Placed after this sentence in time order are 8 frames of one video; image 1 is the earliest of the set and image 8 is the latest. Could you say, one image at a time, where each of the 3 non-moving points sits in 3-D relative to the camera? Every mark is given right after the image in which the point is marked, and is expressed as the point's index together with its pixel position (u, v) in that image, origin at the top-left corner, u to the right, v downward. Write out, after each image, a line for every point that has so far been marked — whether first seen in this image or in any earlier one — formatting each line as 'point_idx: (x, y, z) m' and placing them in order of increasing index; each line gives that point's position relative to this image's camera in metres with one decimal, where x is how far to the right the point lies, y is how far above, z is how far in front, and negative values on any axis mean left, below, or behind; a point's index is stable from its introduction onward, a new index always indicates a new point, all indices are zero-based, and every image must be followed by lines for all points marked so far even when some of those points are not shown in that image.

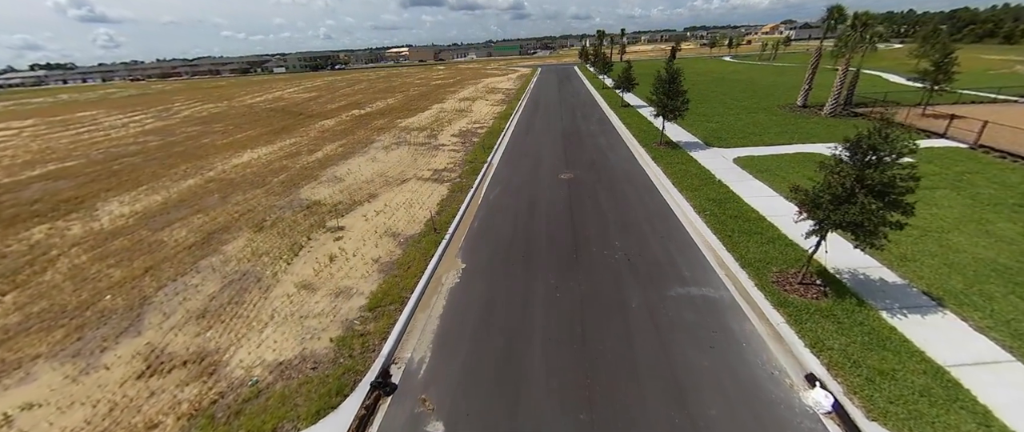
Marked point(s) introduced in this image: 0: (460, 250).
0: (-1.5, -0.9, +9.5) m
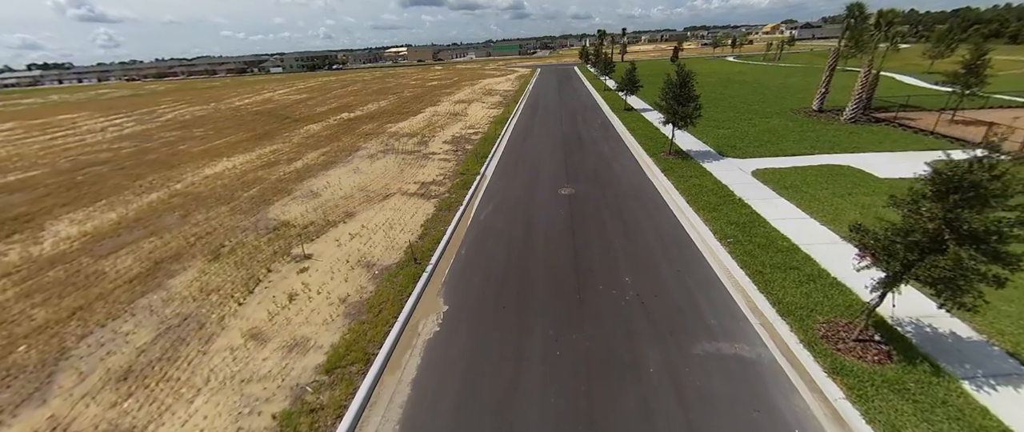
0: (-1.7, -1.7, +8.1) m
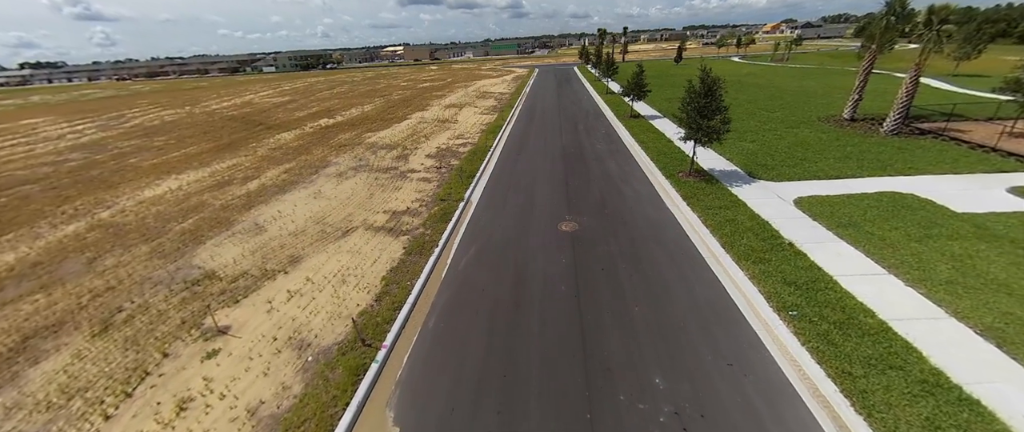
0: (-2.0, -2.9, +5.8) m
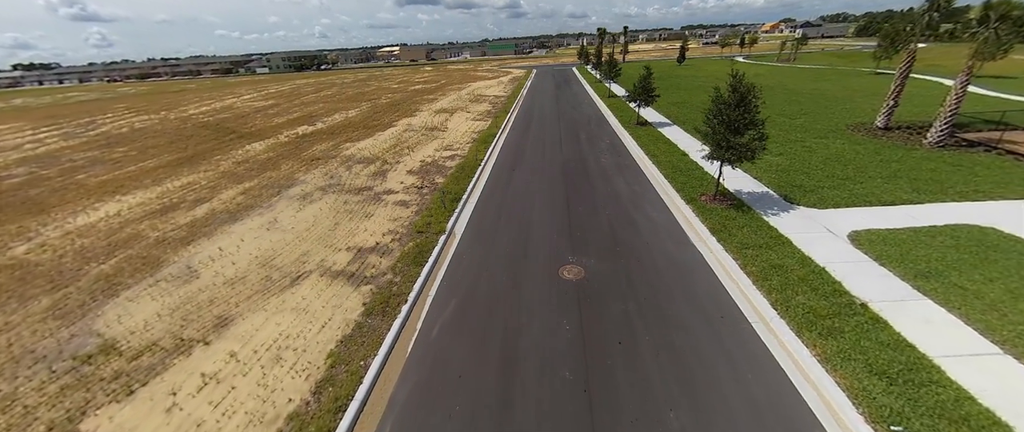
0: (-2.2, -3.9, +3.9) m
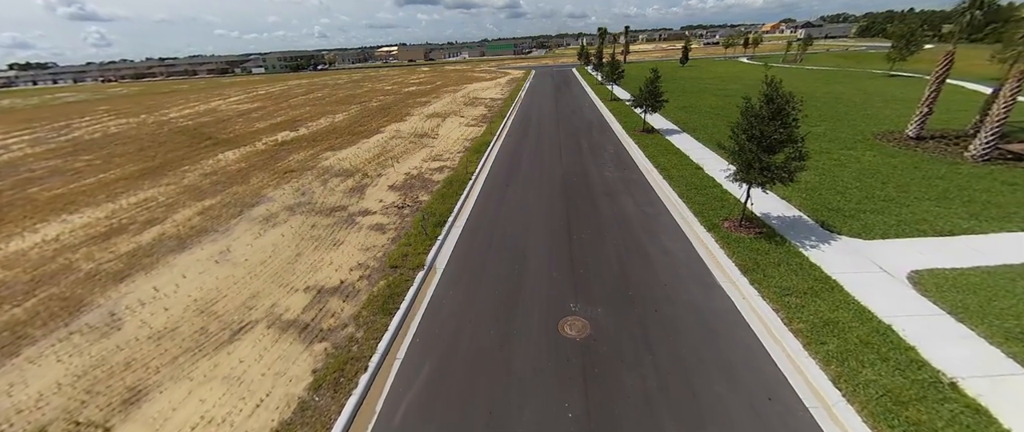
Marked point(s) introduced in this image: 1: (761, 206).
0: (-2.4, -4.7, +2.4) m
1: (+7.3, +0.3, +9.7) m
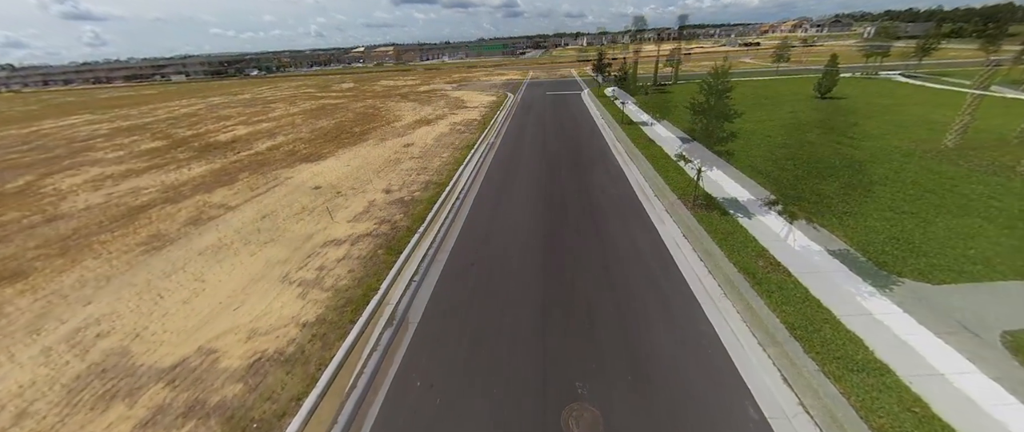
0: (-2.5, -5.6, +0.9) m
1: (+7.1, -0.4, +8.2) m
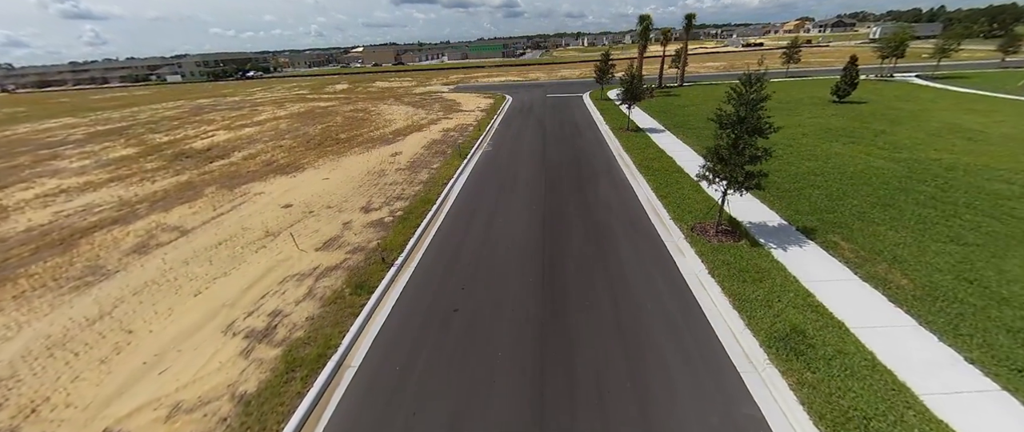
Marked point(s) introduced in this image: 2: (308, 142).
0: (-2.7, -6.3, -0.4) m
1: (+6.9, -1.2, +6.9) m
2: (-11.0, +3.9, +18.2) m
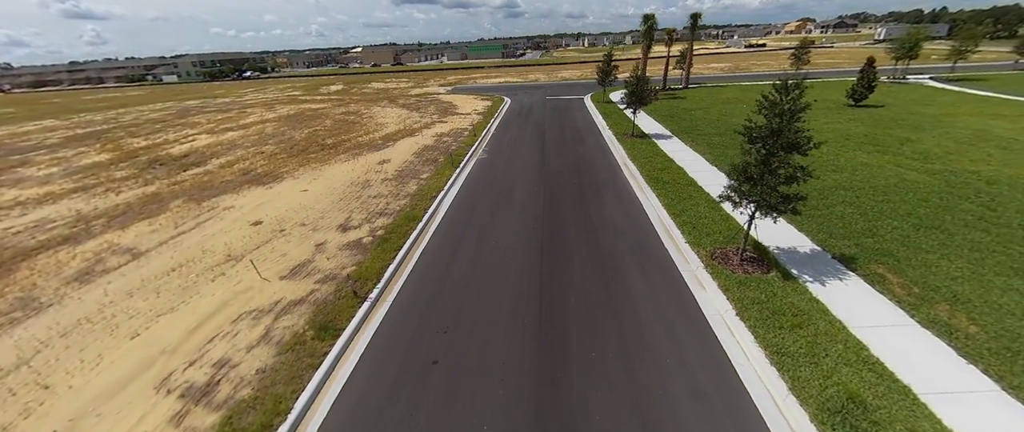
0: (-2.9, -6.8, -1.5) m
1: (+6.8, -1.7, +5.8) m
2: (-11.2, +3.4, +17.1) m
